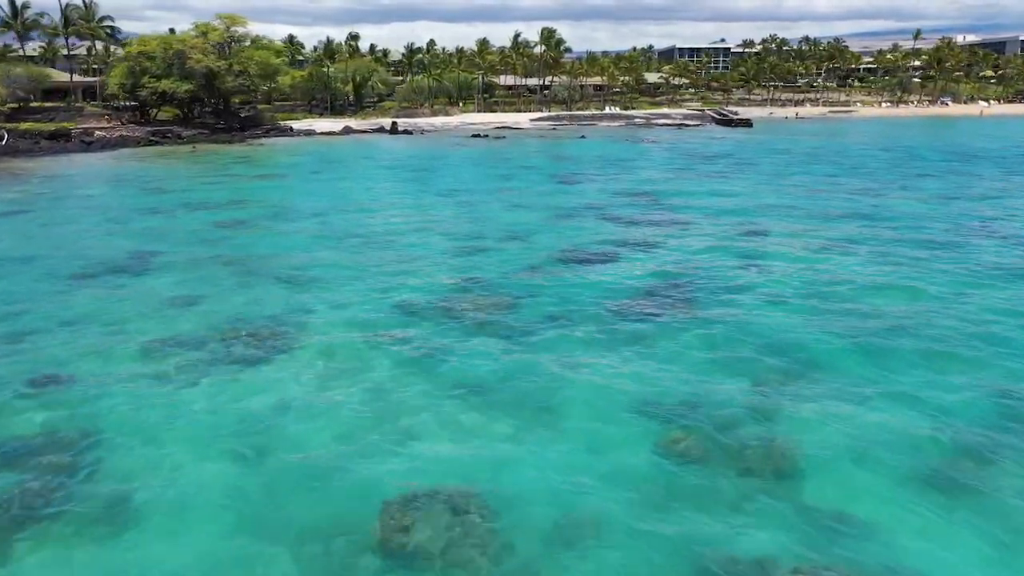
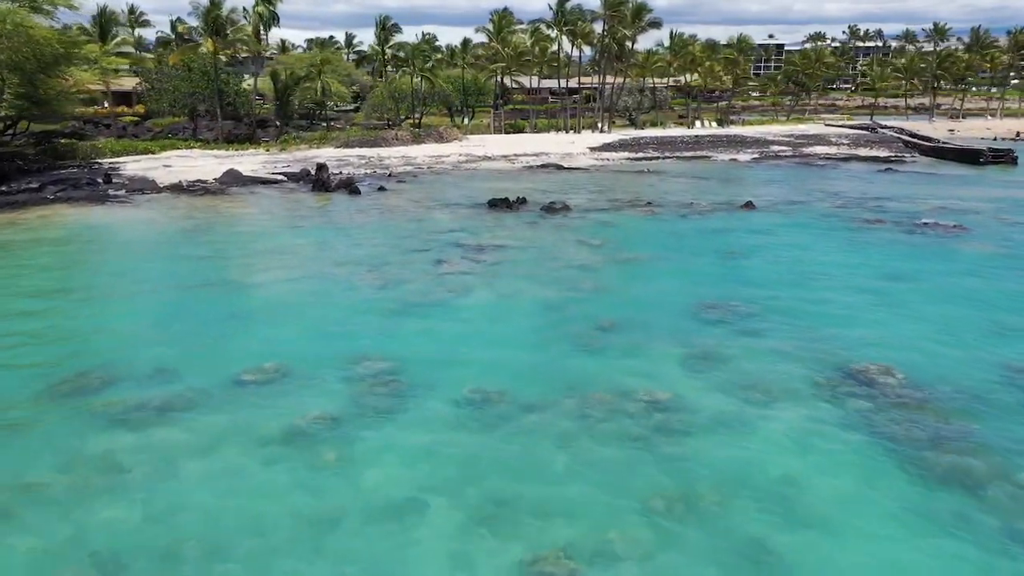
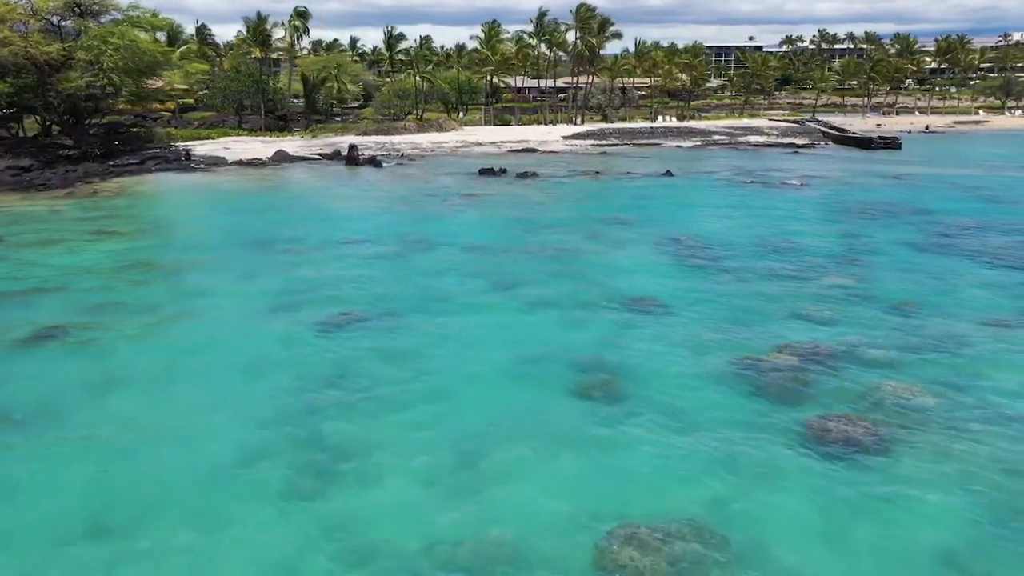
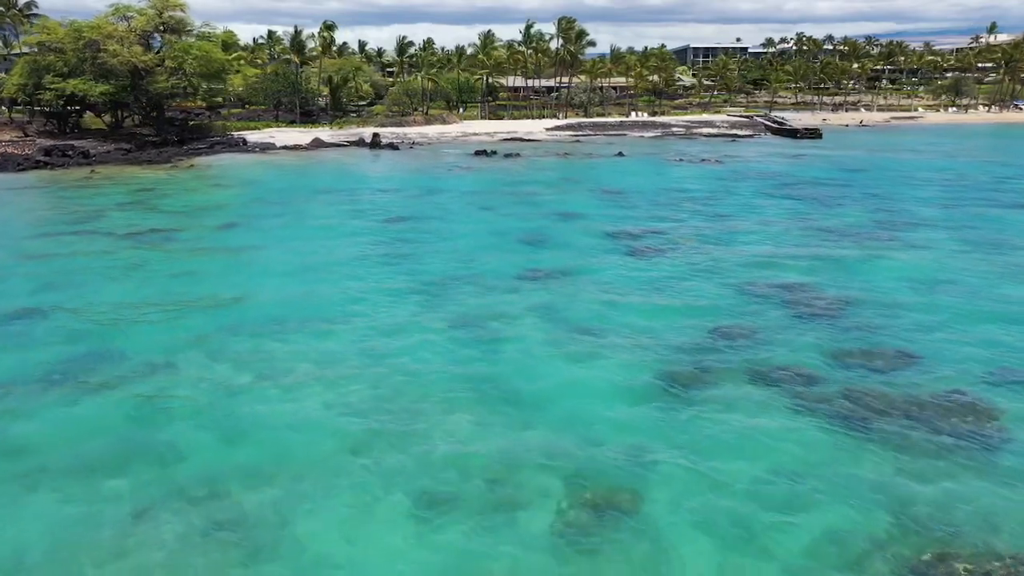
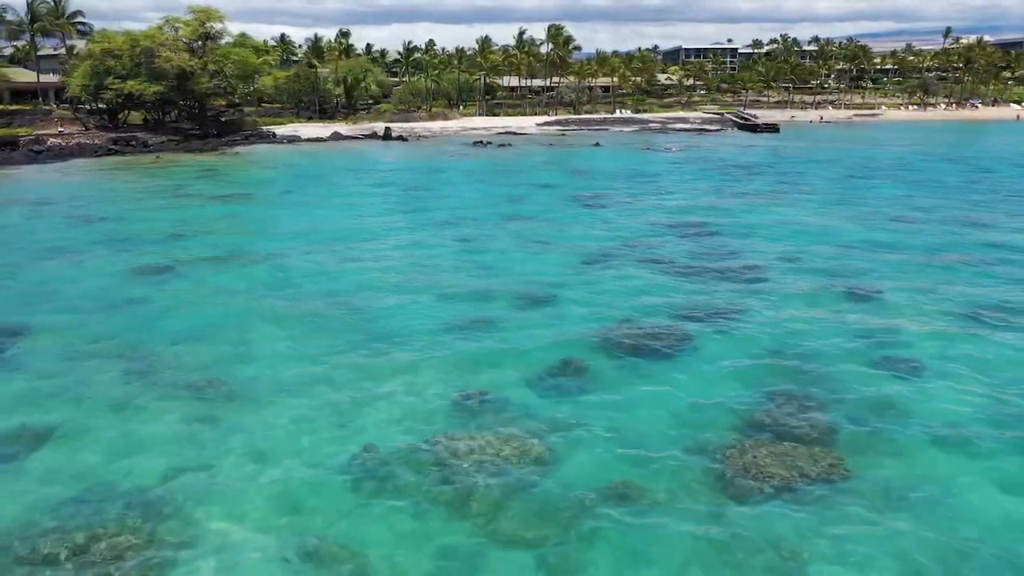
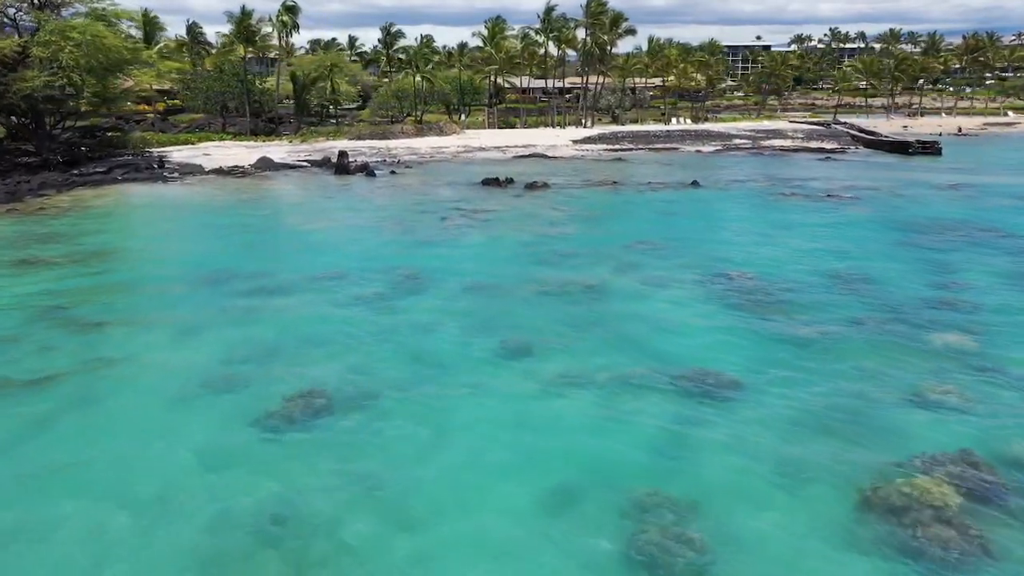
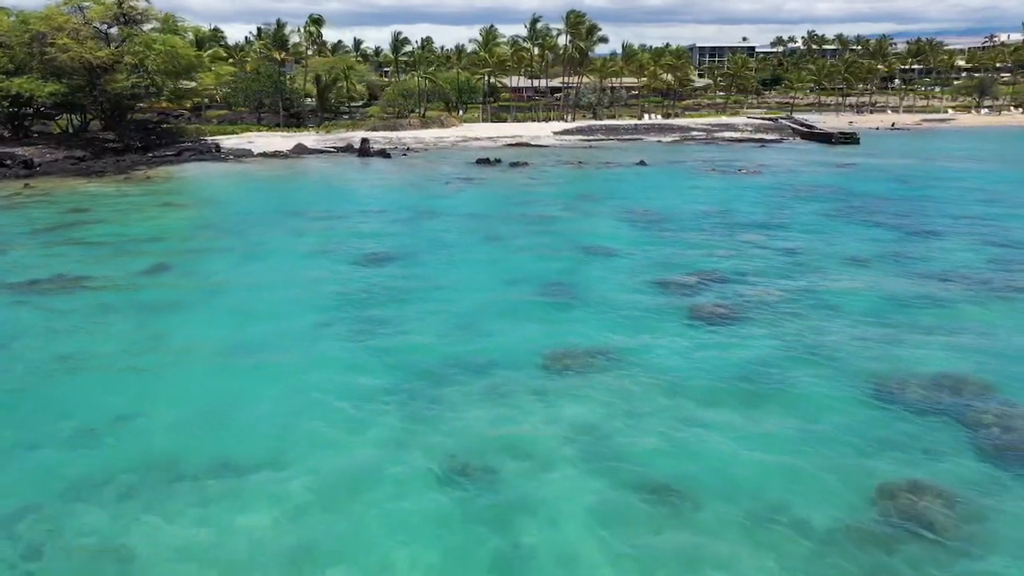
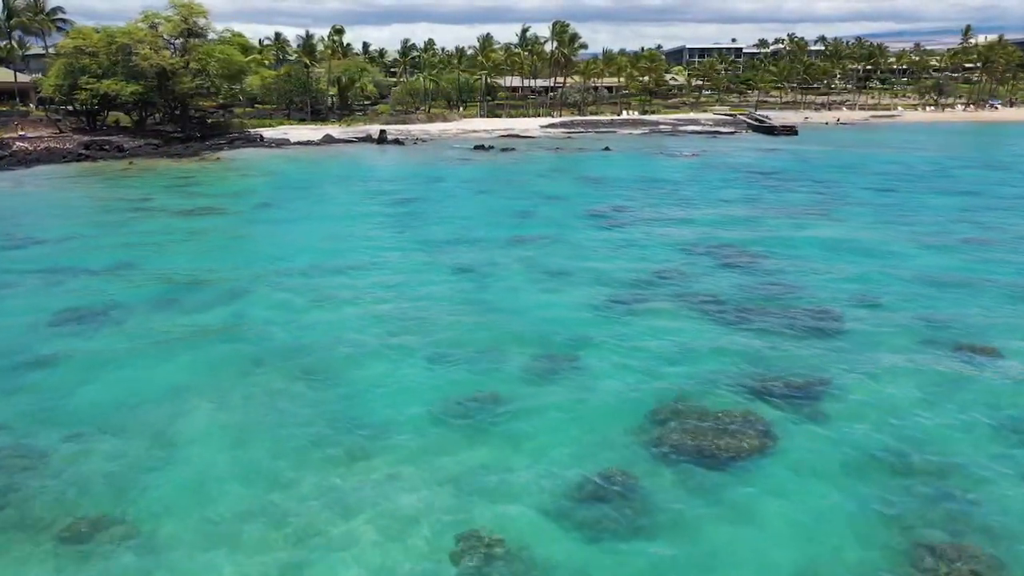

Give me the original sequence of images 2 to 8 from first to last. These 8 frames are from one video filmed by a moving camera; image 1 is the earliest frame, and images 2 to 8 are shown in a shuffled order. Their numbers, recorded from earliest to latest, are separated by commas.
5, 8, 4, 7, 3, 6, 2
